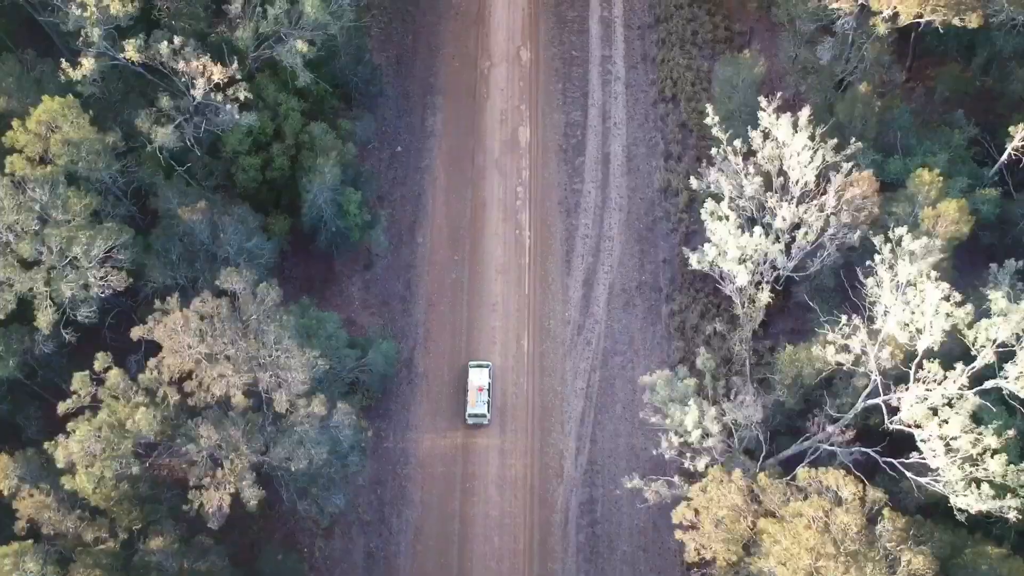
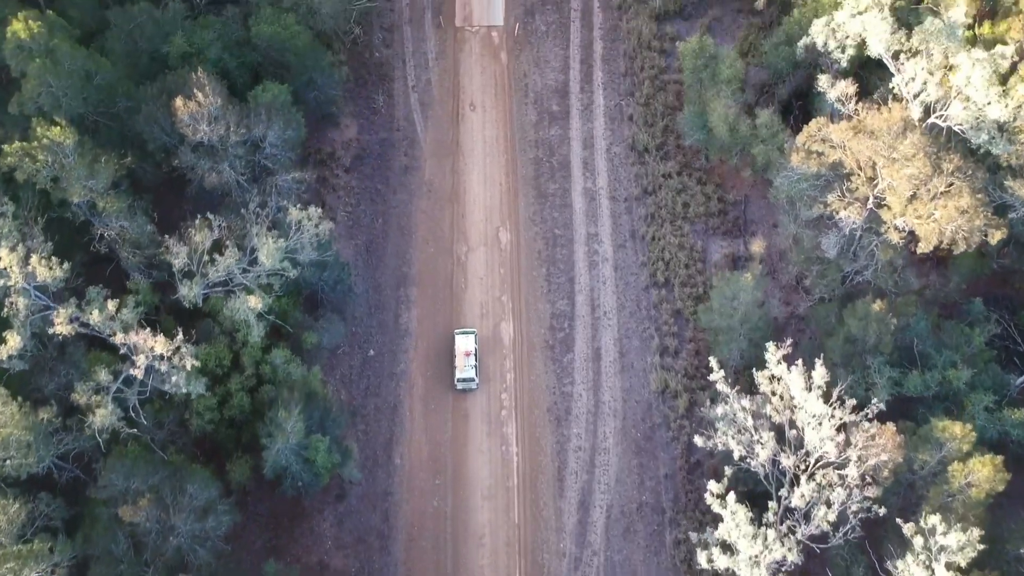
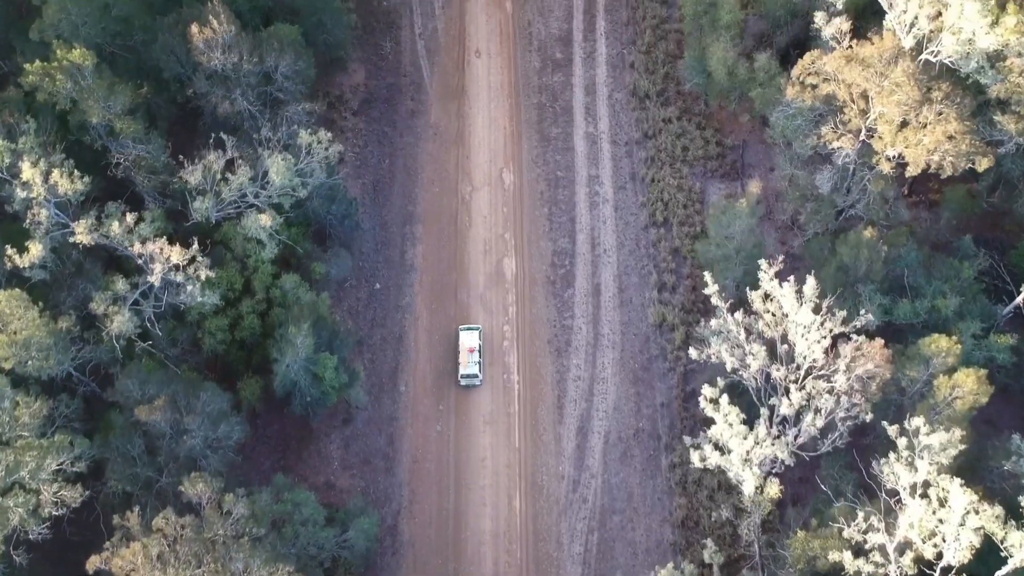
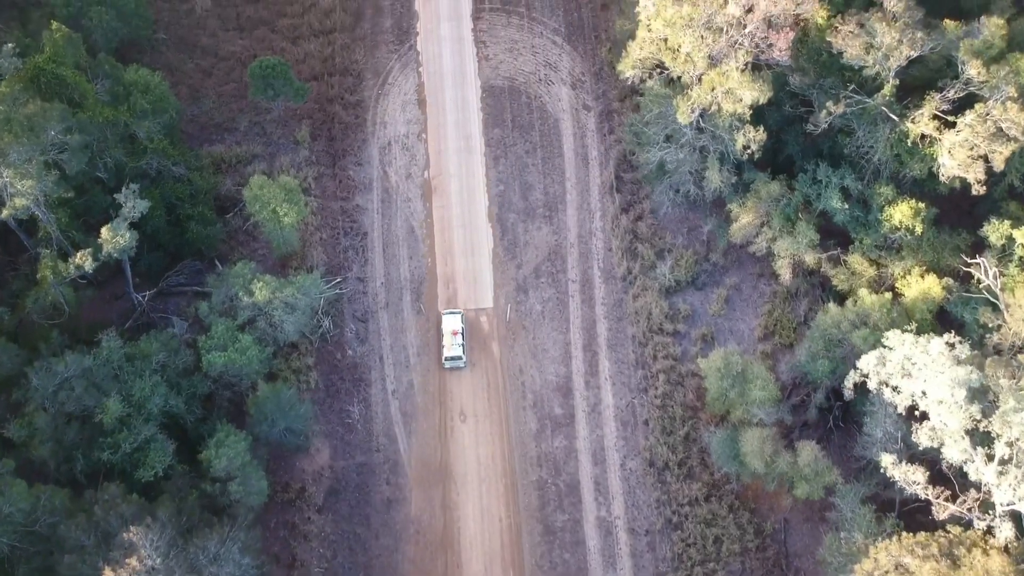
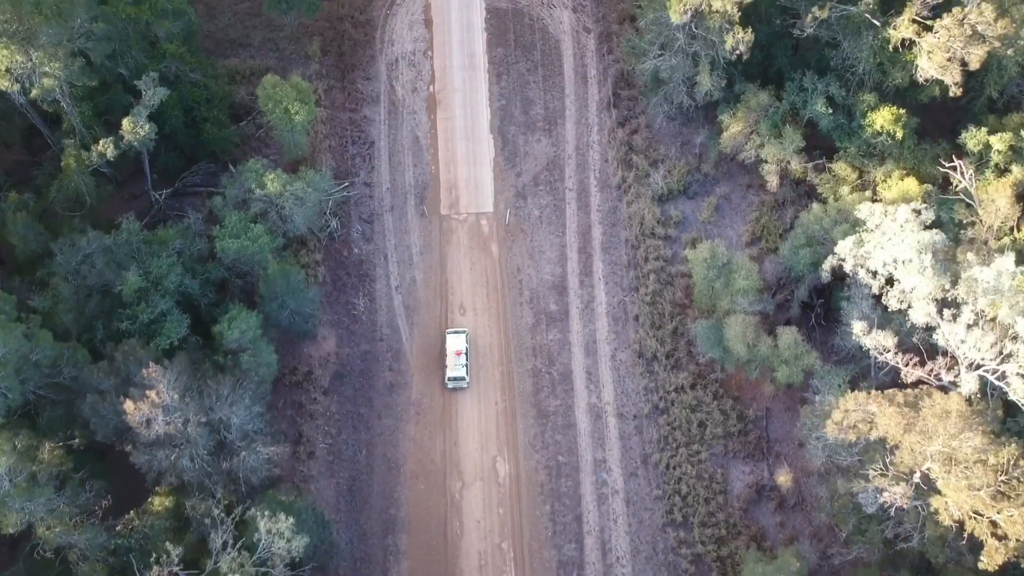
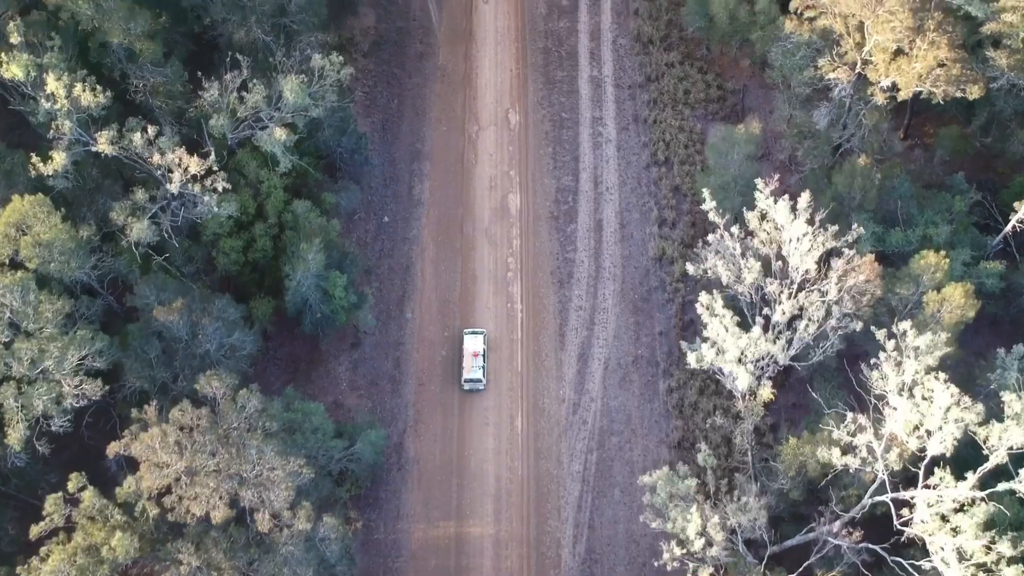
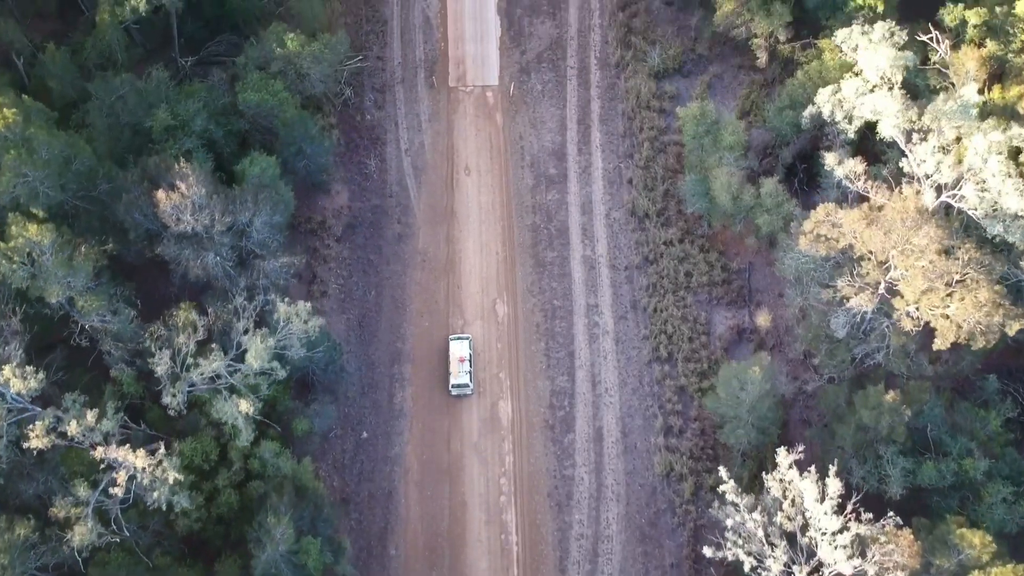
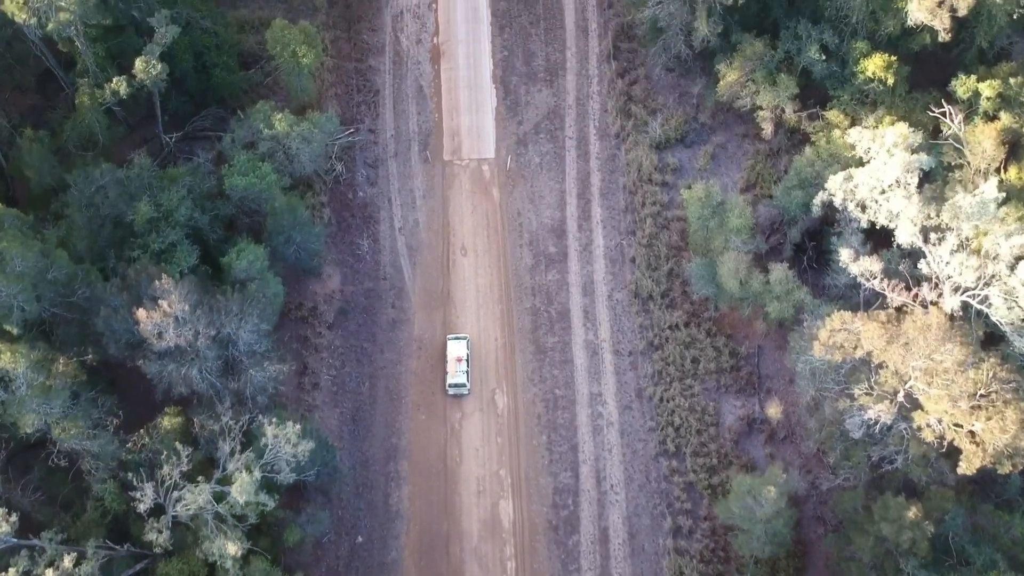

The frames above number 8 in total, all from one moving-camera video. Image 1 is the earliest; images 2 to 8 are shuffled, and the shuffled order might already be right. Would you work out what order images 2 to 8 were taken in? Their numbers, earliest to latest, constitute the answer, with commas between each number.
6, 3, 2, 7, 8, 5, 4
